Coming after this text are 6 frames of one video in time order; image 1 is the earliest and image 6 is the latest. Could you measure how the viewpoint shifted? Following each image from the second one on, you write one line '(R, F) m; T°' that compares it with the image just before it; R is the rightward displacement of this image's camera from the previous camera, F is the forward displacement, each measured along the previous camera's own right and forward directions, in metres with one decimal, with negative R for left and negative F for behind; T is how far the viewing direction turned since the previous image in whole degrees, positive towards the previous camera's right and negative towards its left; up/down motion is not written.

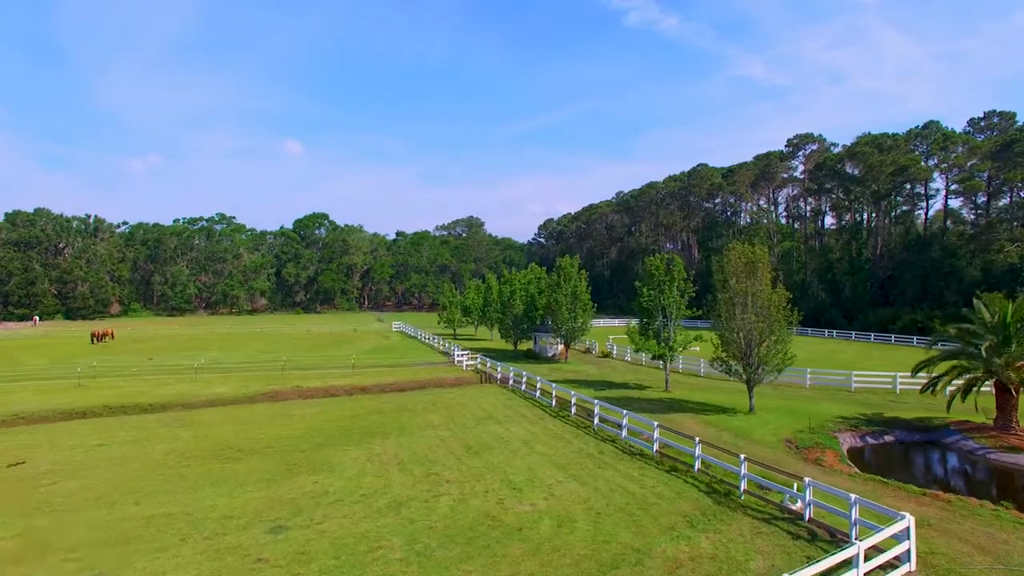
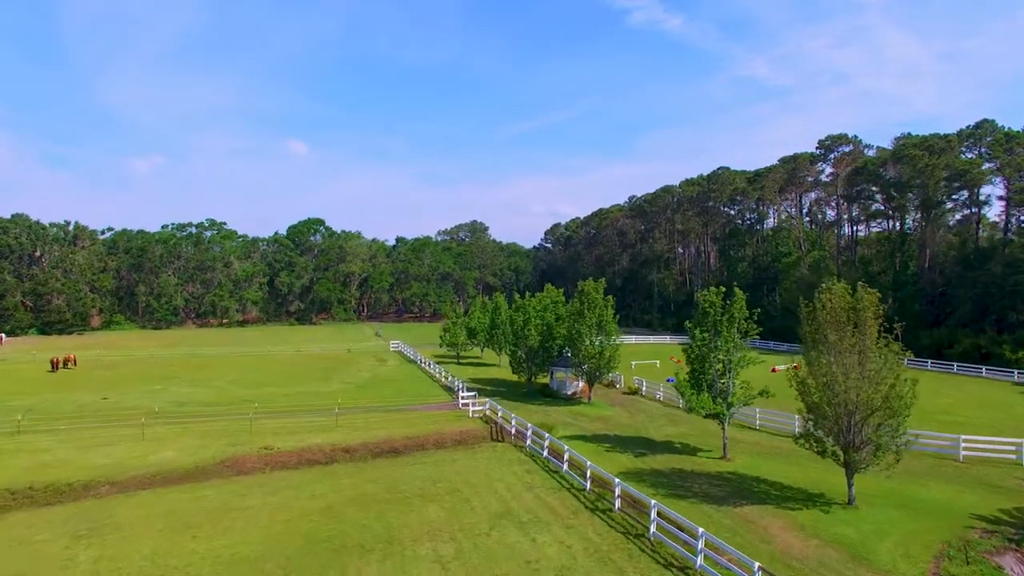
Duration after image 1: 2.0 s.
(-0.5, +5.5) m; 0°
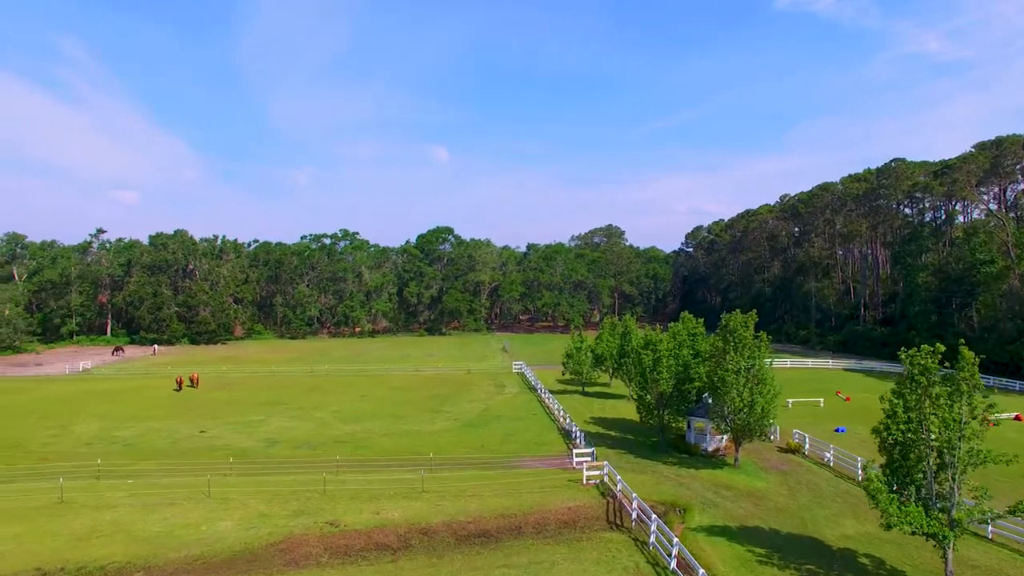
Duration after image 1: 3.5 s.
(+0.6, +5.3) m; -12°
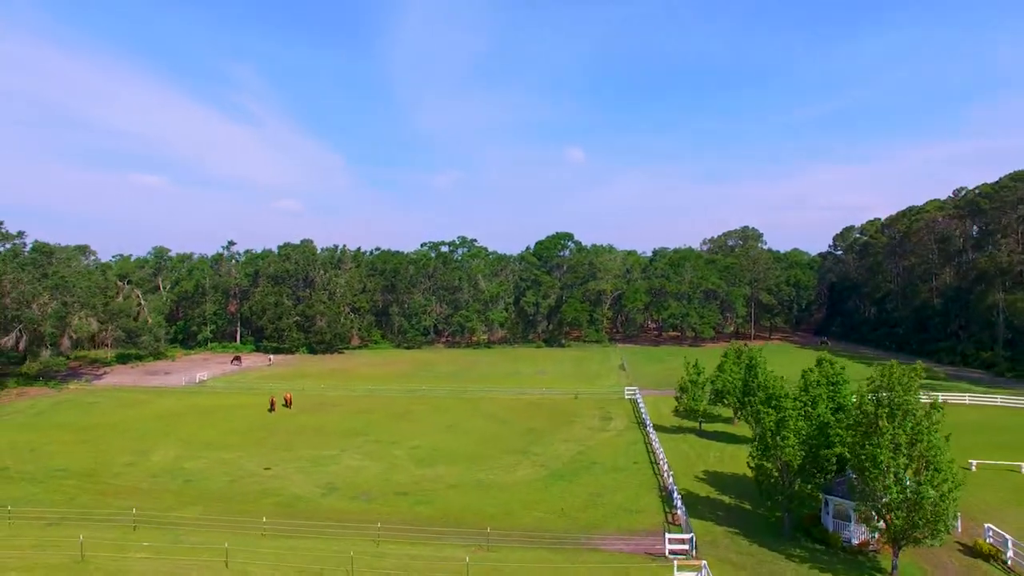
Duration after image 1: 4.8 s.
(+1.8, +5.2) m; -11°
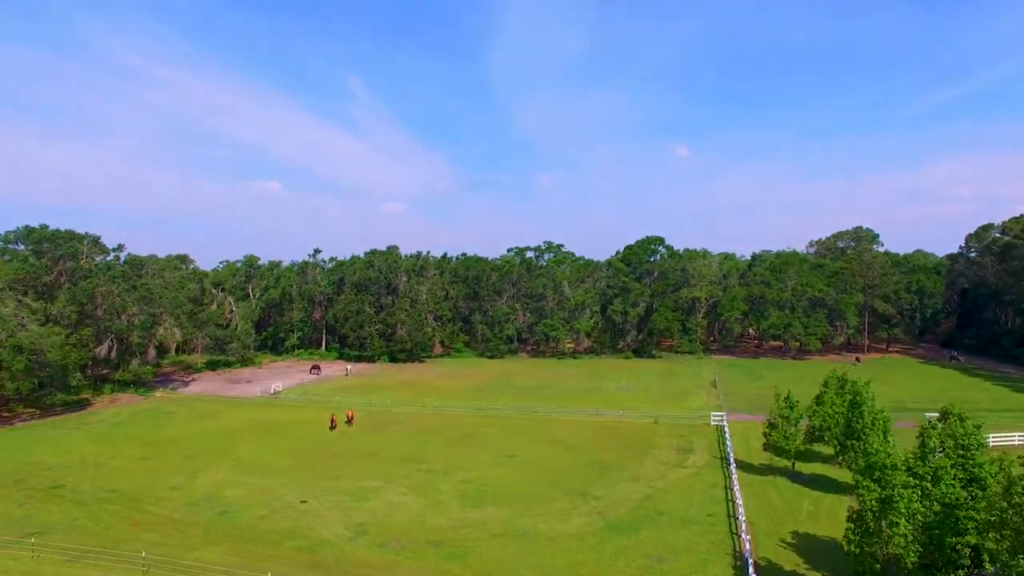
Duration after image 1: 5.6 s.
(+1.8, +3.5) m; -8°
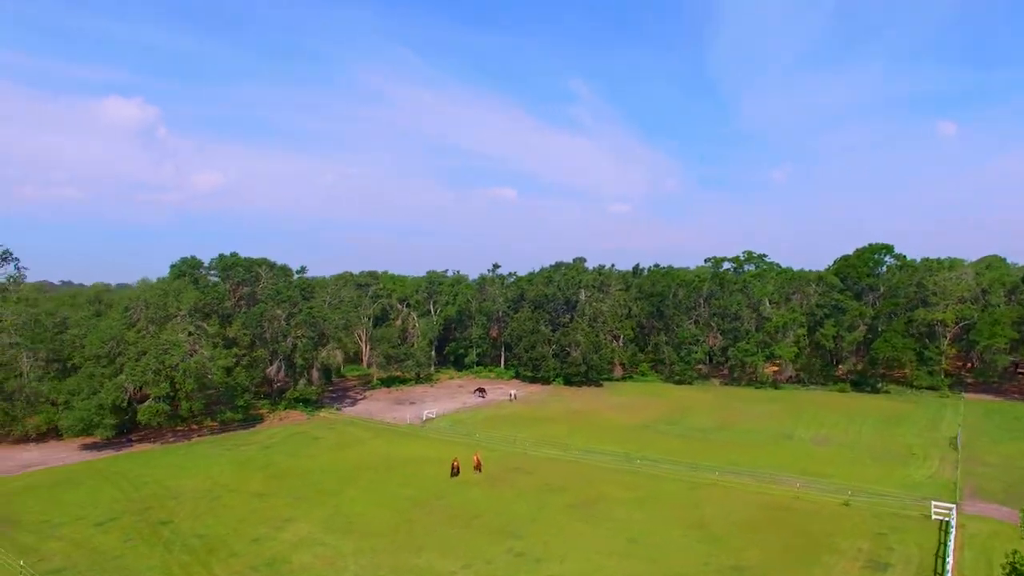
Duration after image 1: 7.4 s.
(+4.4, +7.2) m; -19°
